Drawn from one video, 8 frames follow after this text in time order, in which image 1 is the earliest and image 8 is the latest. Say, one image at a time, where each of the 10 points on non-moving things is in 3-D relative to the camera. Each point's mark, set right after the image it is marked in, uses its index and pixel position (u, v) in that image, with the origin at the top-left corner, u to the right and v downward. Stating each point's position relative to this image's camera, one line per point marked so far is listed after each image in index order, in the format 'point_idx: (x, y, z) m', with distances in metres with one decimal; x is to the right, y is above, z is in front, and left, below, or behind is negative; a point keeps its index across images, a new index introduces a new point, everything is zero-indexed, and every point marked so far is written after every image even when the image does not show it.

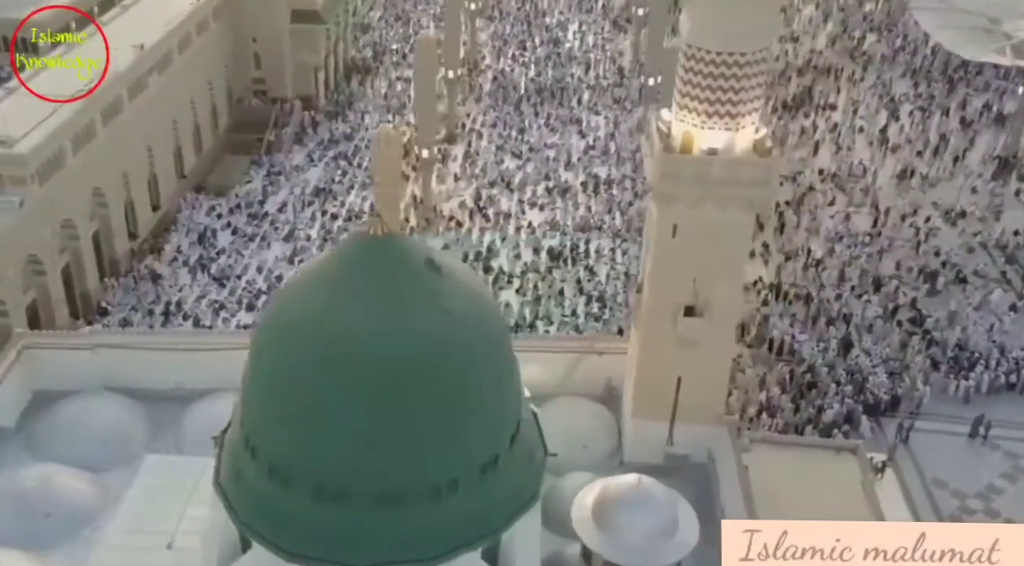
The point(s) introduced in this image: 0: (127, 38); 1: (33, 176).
0: (-5.6, +3.6, +16.0) m
1: (-5.5, +1.3, +13.2) m
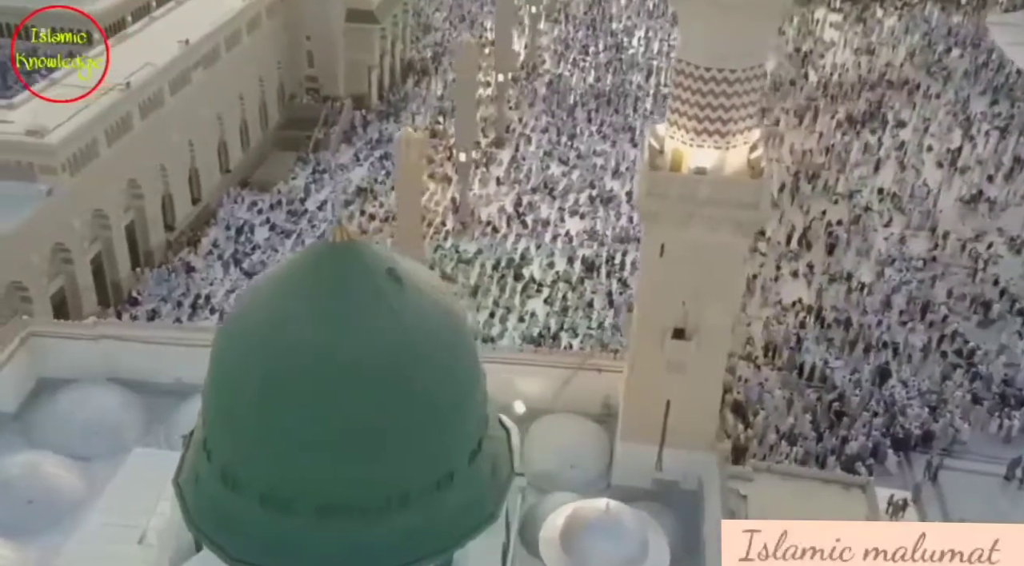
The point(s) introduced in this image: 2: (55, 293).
0: (-5.1, +3.7, +16.4) m
1: (-5.4, +1.5, +13.6) m
2: (-5.8, -0.1, +14.1) m
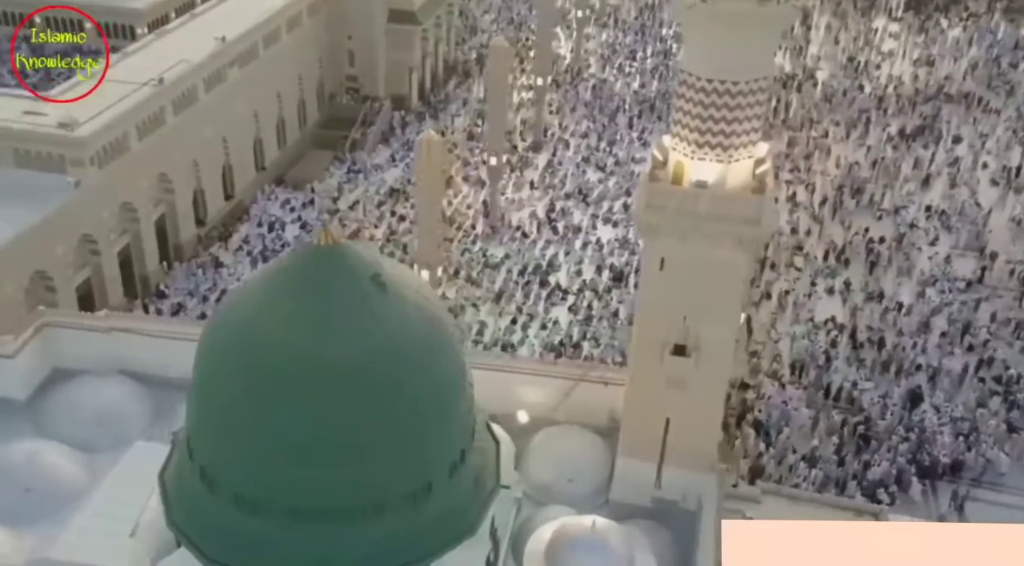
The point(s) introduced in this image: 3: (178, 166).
0: (-4.6, +3.8, +16.6) m
1: (-5.2, +1.6, +13.8) m
2: (-5.6, 0.0, +14.4) m
3: (-4.7, +1.7, +15.6) m
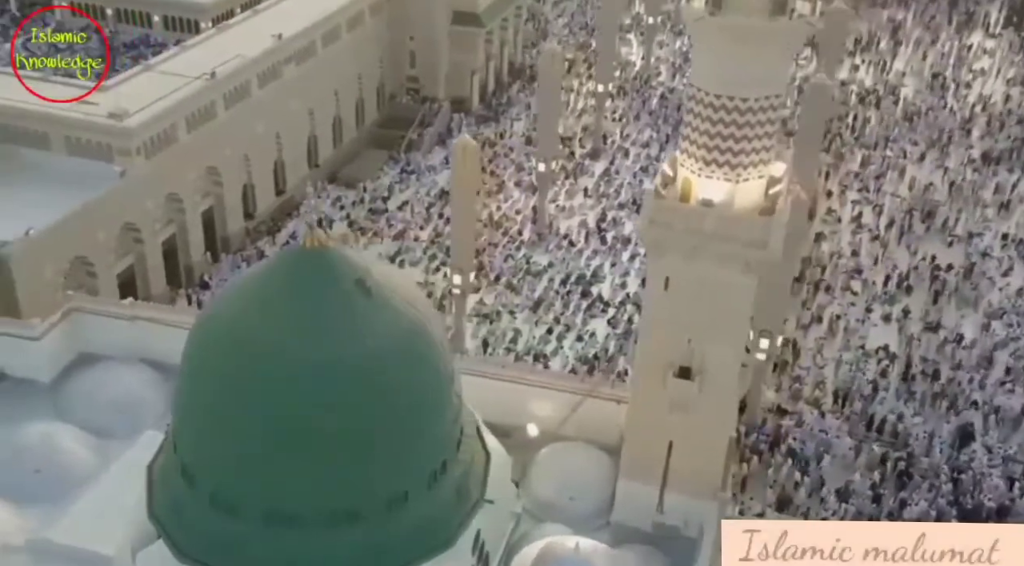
0: (-3.8, +3.9, +16.8) m
1: (-4.7, +1.7, +14.1) m
2: (-5.2, +0.2, +14.7) m
3: (-4.1, +1.8, +15.8) m
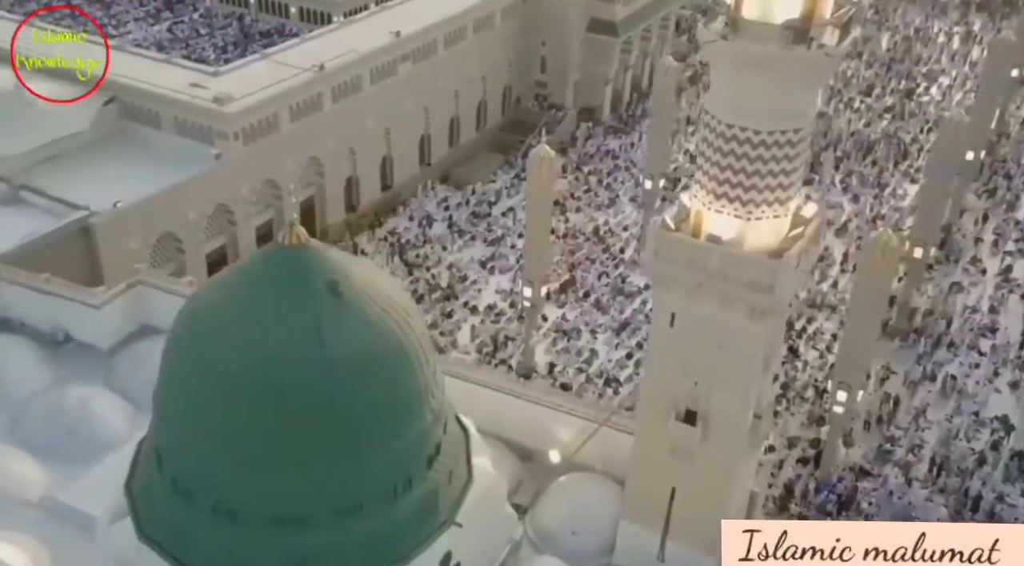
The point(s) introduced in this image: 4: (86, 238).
0: (-2.0, +4.0, +17.0) m
1: (-3.6, +2.0, +14.6) m
2: (-4.1, +0.5, +15.2) m
3: (-2.7, +1.9, +16.2) m
4: (-4.9, +0.5, +12.9) m
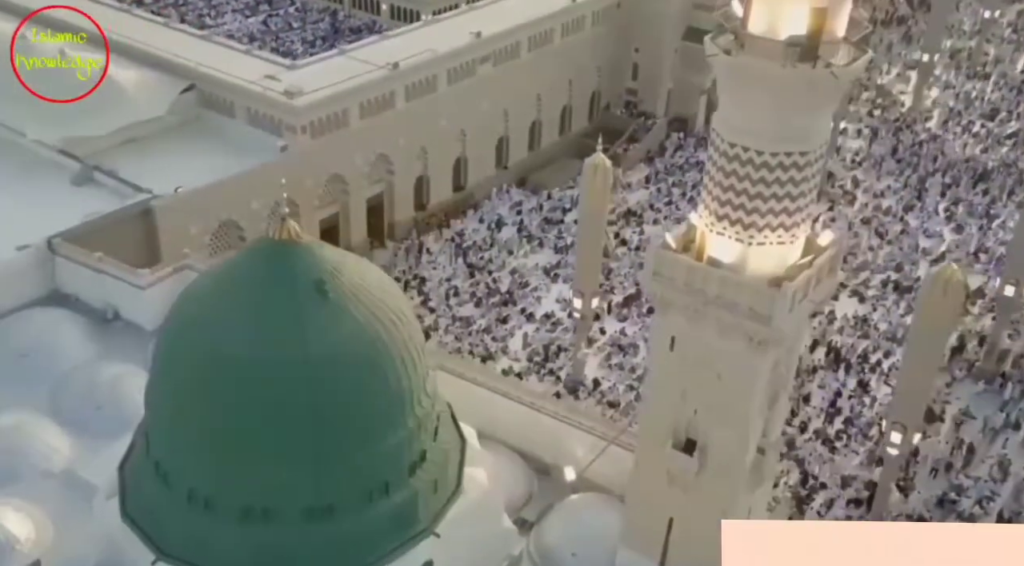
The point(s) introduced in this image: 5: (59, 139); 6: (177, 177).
0: (-0.7, +4.0, +17.0) m
1: (-2.8, +2.1, +14.8) m
2: (-3.3, +0.6, +15.5) m
3: (-1.6, +2.0, +16.2) m
4: (-4.4, +0.8, +13.3) m
5: (-5.7, +1.8, +13.8) m
6: (-4.2, +1.4, +14.1) m
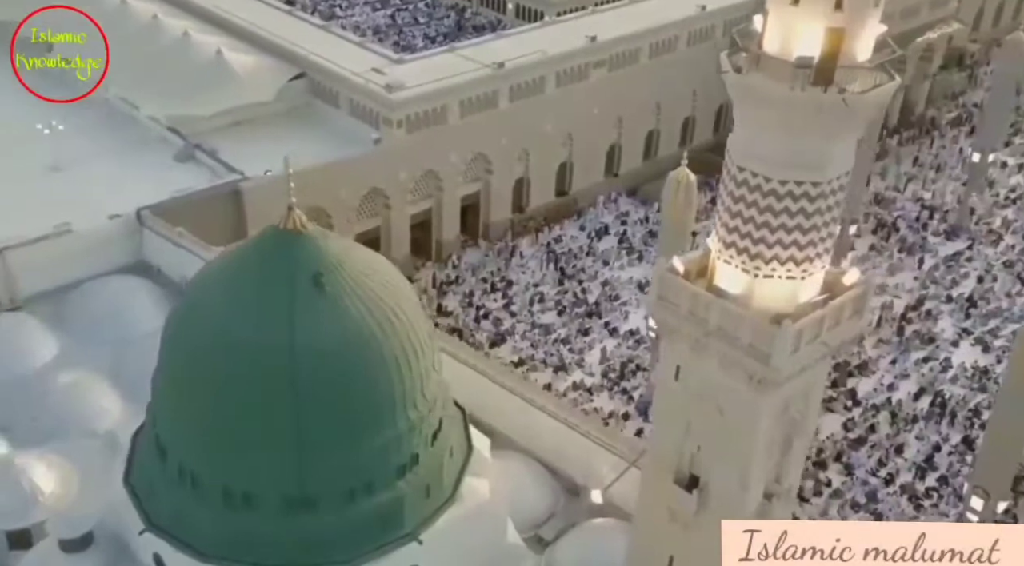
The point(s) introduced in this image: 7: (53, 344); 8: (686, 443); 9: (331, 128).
0: (+1.2, +3.8, +16.6) m
1: (-1.5, +2.2, +14.9) m
2: (-2.0, +0.8, +15.7) m
3: (-0.1, +2.0, +16.1) m
4: (-3.5, +1.0, +13.7) m
5: (-4.5, +2.2, +14.4) m
6: (-3.1, +1.6, +14.5) m
7: (-4.9, -0.6, +11.8) m
8: (+1.4, -1.3, +8.7) m
9: (-2.5, +2.2, +15.2) m
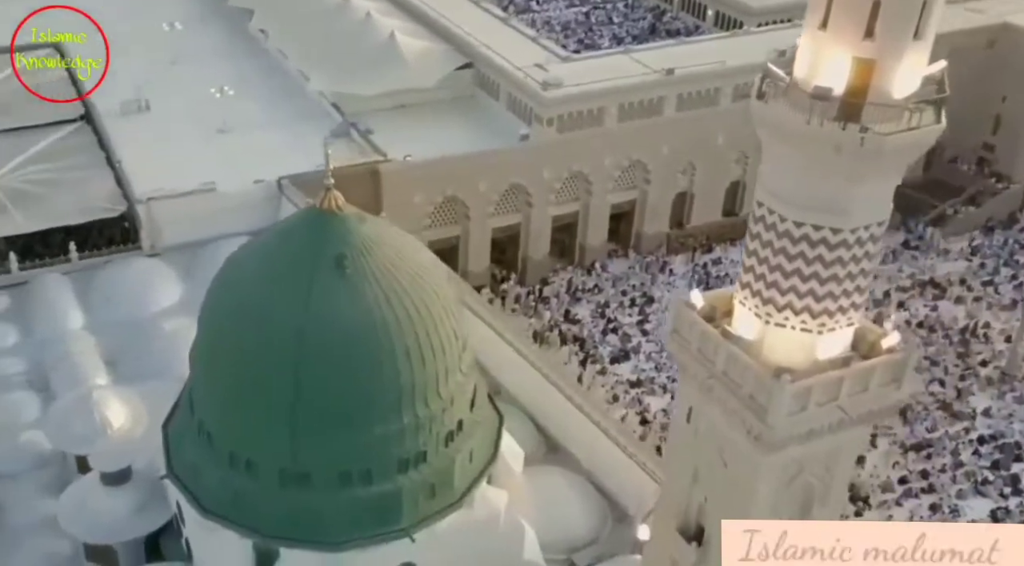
0: (+3.9, +3.4, +15.5) m
1: (+0.6, +2.2, +14.5) m
2: (+0.2, +0.8, +15.5) m
3: (+2.3, +1.7, +15.3) m
4: (-1.7, +1.3, +13.9) m
5: (-2.4, +2.6, +14.9) m
6: (-1.0, +1.8, +14.6) m
7: (-3.8, -0.1, +12.5) m
8: (+1.3, -1.5, +7.9) m
9: (-0.3, +2.3, +15.1) m
